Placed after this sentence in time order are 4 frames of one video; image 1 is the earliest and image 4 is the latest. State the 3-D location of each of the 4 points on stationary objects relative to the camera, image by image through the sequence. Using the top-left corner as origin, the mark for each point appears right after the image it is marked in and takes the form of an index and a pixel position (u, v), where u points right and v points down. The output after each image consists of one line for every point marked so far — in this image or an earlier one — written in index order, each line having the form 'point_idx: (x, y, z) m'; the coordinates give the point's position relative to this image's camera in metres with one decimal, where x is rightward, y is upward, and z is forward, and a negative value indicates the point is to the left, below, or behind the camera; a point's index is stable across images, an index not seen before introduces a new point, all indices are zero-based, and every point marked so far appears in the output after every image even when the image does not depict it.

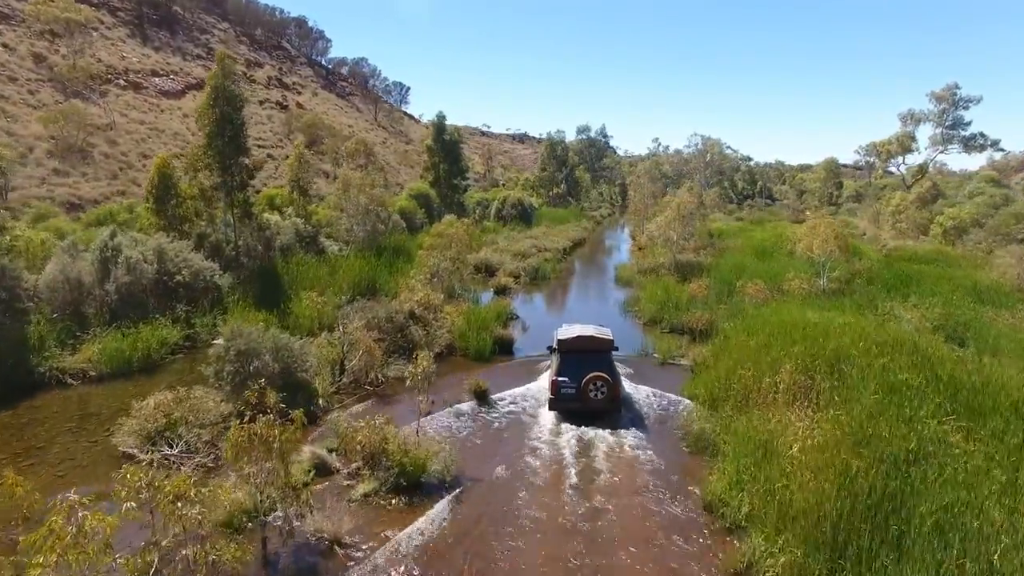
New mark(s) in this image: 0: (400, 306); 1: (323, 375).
0: (-3.0, -0.5, +17.4) m
1: (-4.0, -1.9, +14.0) m
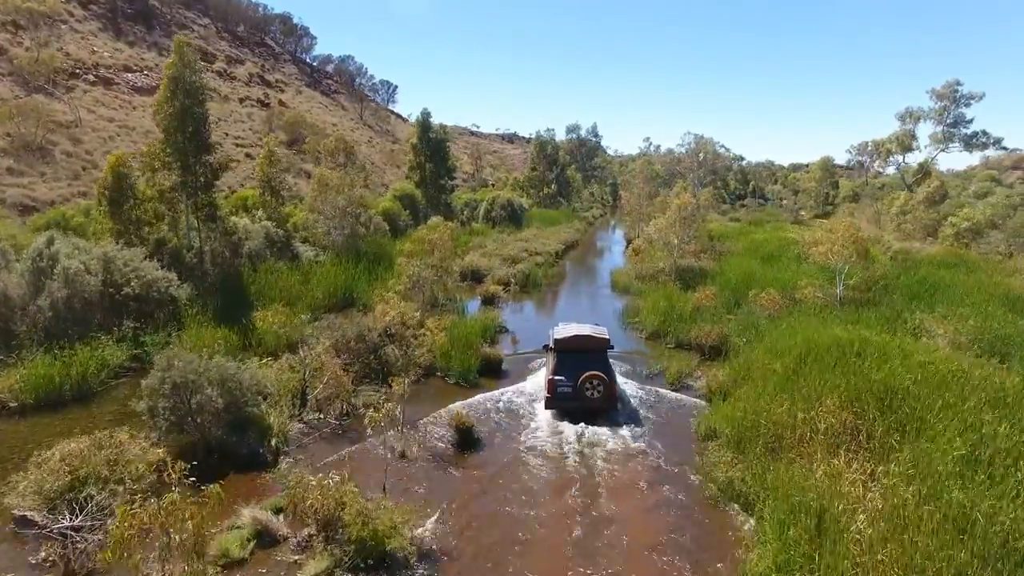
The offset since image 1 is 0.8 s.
0: (-3.2, -0.8, +15.4) m
1: (-4.2, -2.2, +12.0) m
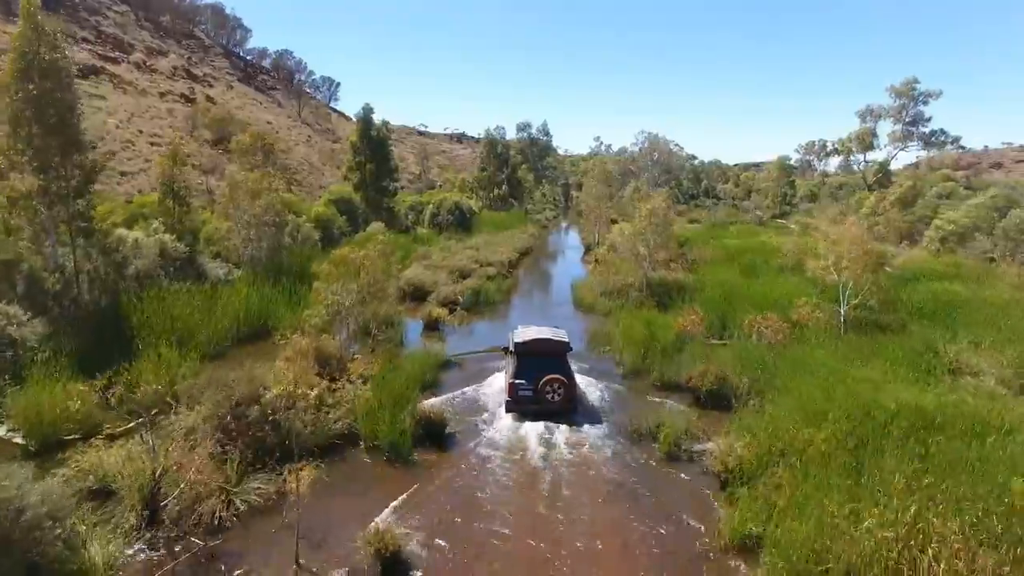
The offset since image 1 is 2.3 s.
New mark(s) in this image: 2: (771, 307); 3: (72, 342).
0: (-4.2, -1.5, +11.5) m
1: (-4.9, -3.0, +8.0) m
2: (+7.5, -0.5, +18.8) m
3: (-10.1, -1.2, +15.1) m
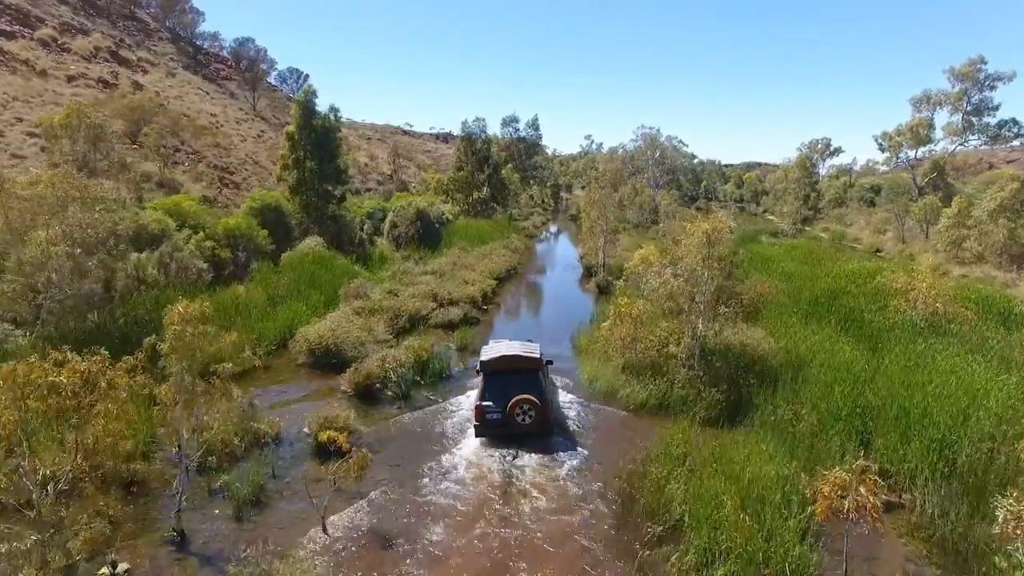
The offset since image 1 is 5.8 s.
0: (-4.7, -3.2, +2.0) m
1: (-5.4, -4.6, -1.5) m
2: (+6.8, -2.1, +9.5) m
3: (-10.7, -2.8, +5.5) m
